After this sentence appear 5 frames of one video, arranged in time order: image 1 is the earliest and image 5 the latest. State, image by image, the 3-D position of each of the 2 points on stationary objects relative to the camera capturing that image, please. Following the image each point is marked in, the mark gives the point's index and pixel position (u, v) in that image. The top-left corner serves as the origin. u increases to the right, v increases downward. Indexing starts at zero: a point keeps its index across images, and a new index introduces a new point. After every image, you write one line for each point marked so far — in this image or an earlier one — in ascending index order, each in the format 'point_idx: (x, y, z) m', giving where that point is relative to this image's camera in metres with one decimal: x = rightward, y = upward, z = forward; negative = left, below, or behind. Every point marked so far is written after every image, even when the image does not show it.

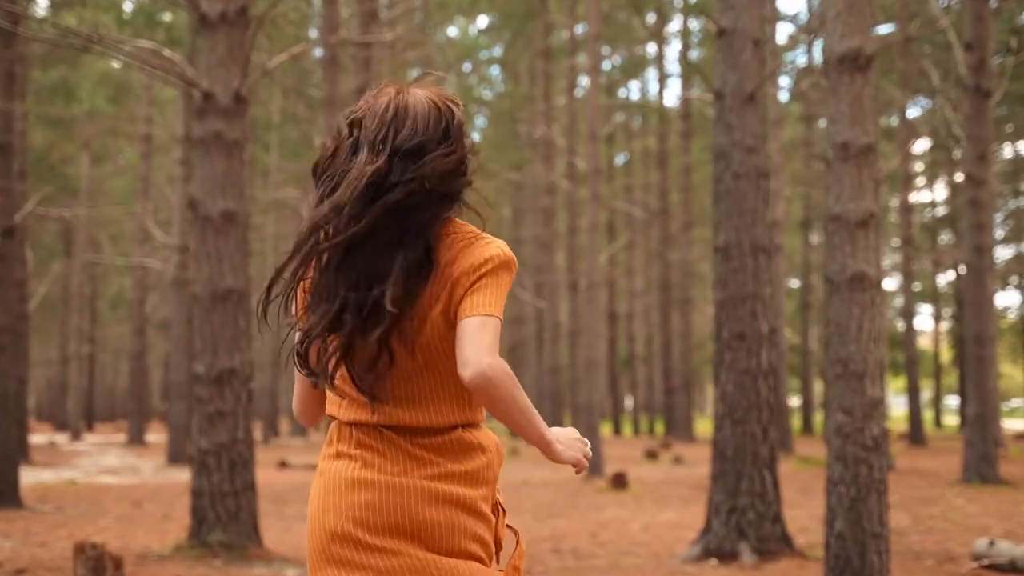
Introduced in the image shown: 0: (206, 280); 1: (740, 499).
0: (-2.2, +0.1, +8.1) m
1: (+1.6, -1.5, +7.9) m
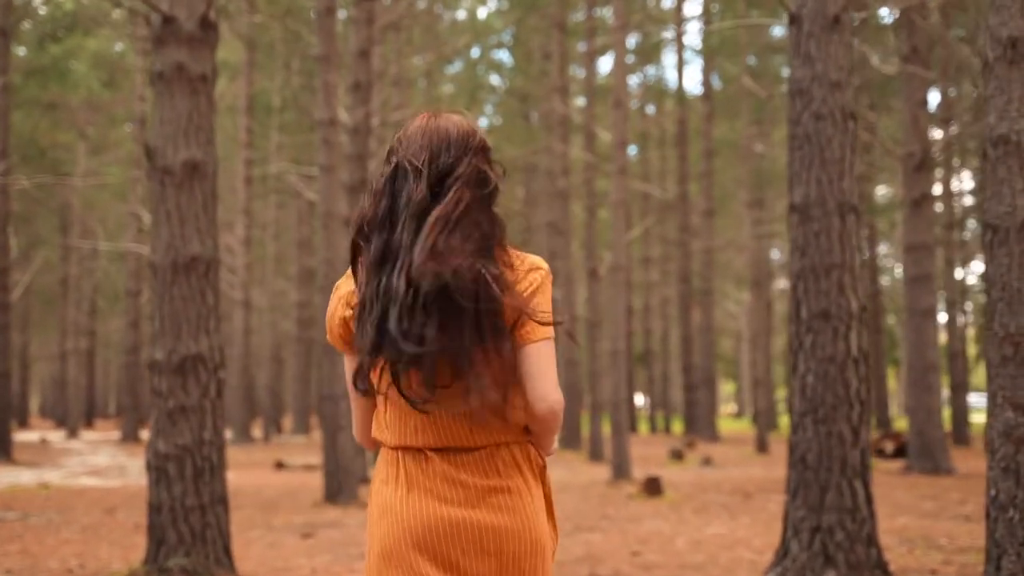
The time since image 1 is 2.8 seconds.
0: (-2.1, +0.3, +6.6) m
1: (+1.8, -1.3, +6.4) m
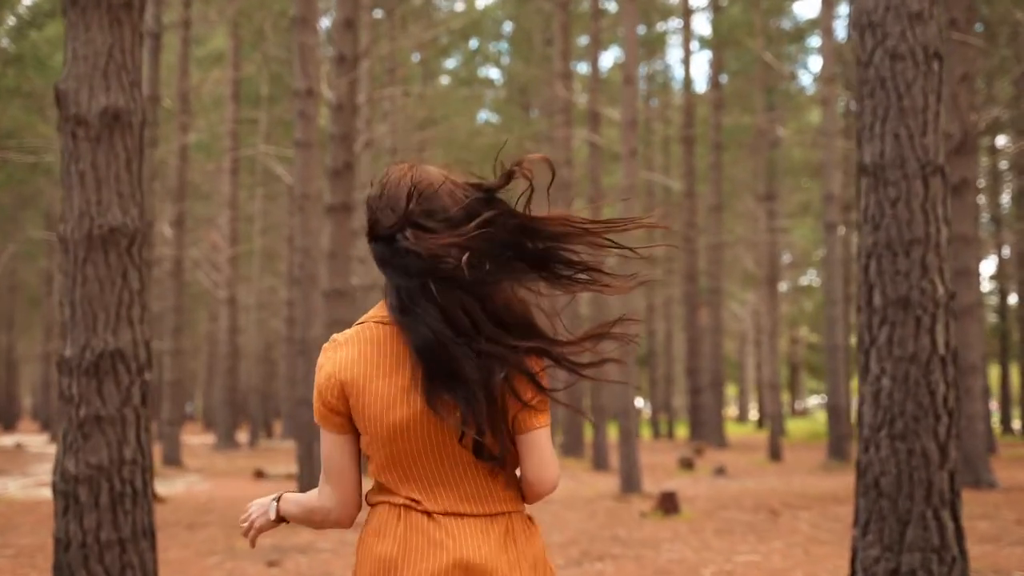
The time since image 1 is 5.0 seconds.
0: (-2.1, +0.4, +5.3) m
1: (+1.8, -1.2, +5.1) m
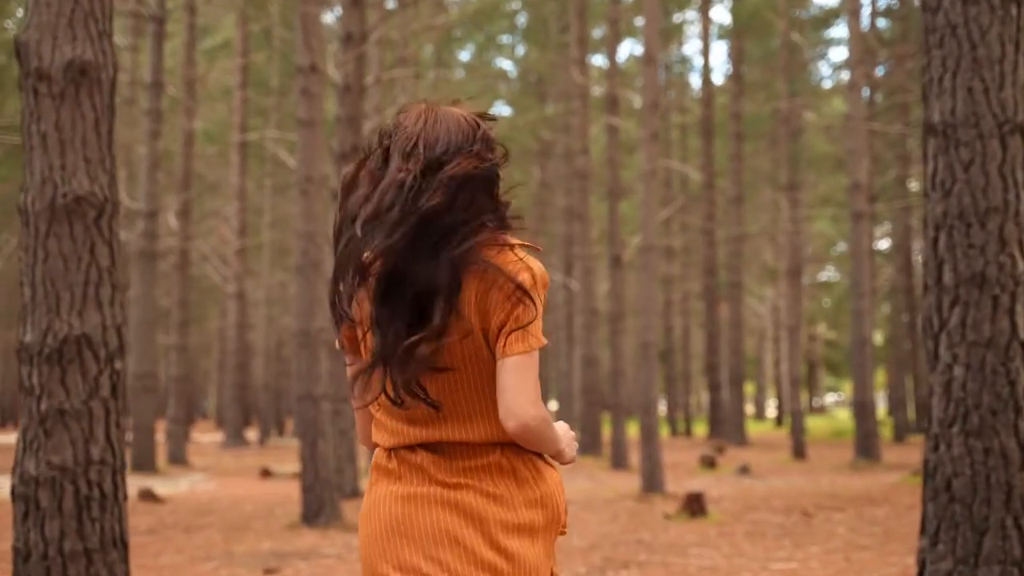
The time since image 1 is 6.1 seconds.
0: (-2.0, +0.4, +4.7) m
1: (+1.9, -1.1, +4.4) m
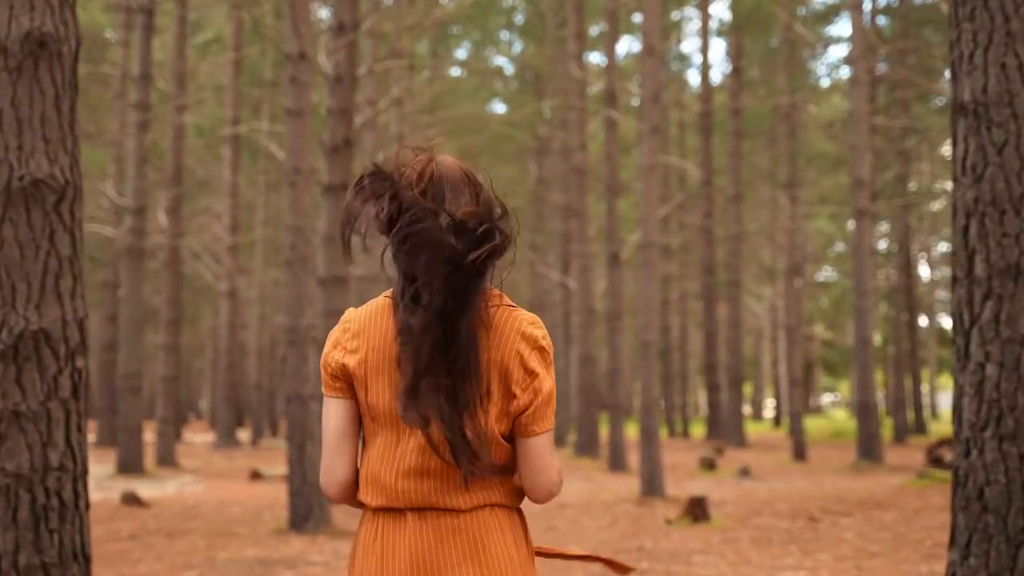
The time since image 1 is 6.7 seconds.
0: (-2.0, +0.5, +4.3) m
1: (+1.9, -1.1, +4.1) m
